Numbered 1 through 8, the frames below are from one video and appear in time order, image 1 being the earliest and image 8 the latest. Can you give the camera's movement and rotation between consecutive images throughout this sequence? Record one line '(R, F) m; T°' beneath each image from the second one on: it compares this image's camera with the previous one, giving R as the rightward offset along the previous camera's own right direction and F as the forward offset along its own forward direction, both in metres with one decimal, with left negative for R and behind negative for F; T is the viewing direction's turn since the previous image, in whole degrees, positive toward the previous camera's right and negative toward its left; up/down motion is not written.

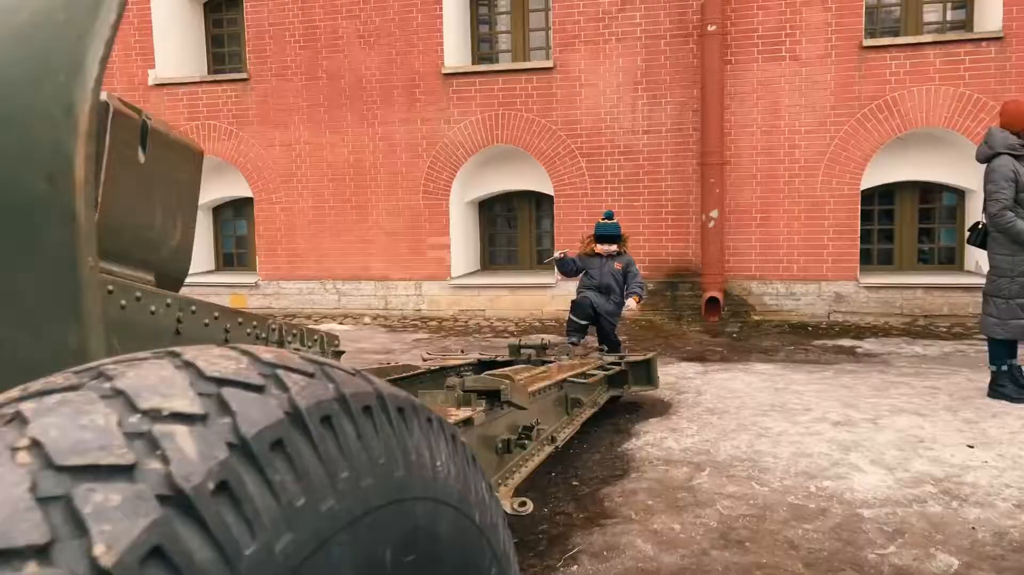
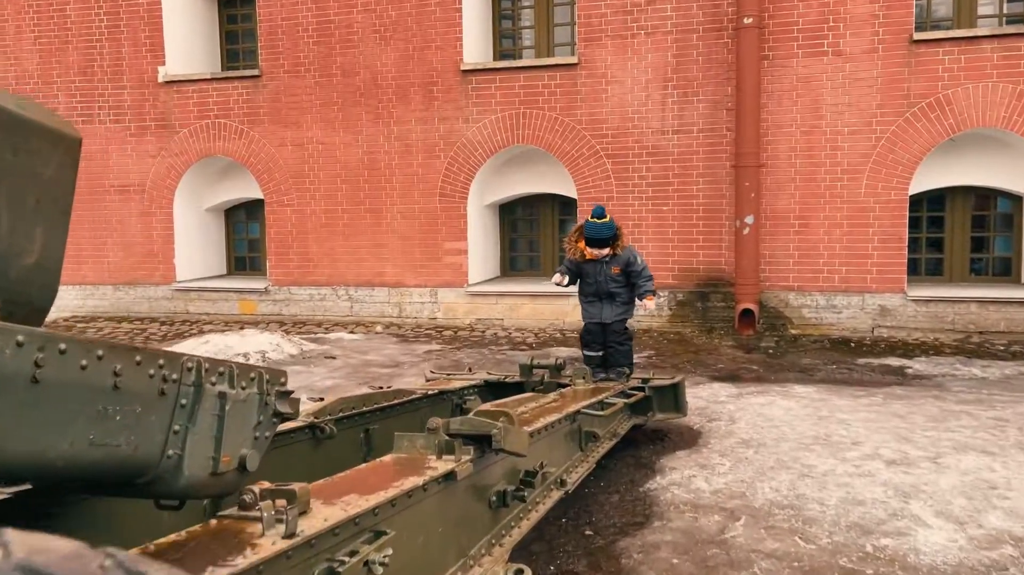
(+0.1, +0.6) m; -2°
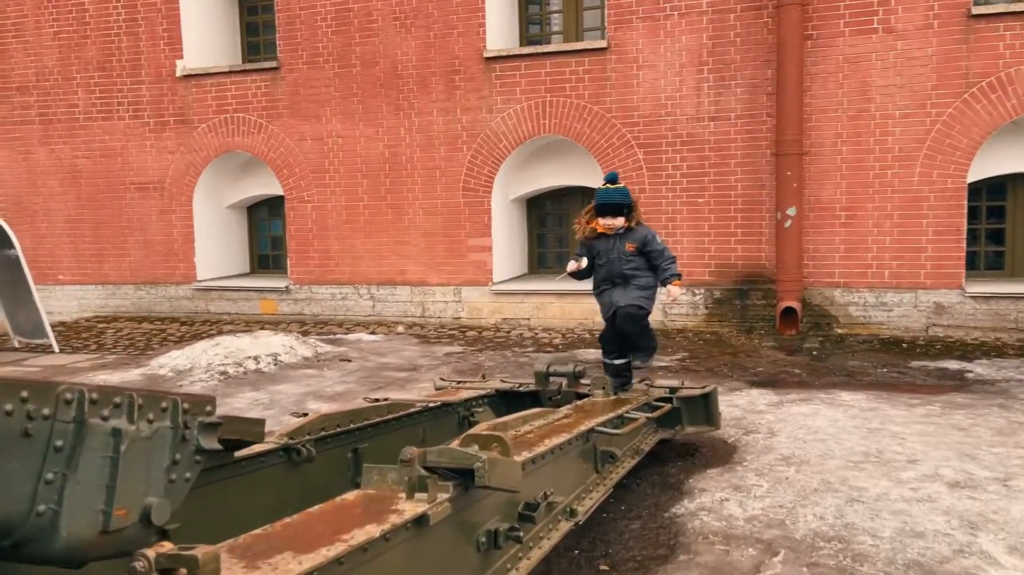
(+0.2, +0.5) m; -3°
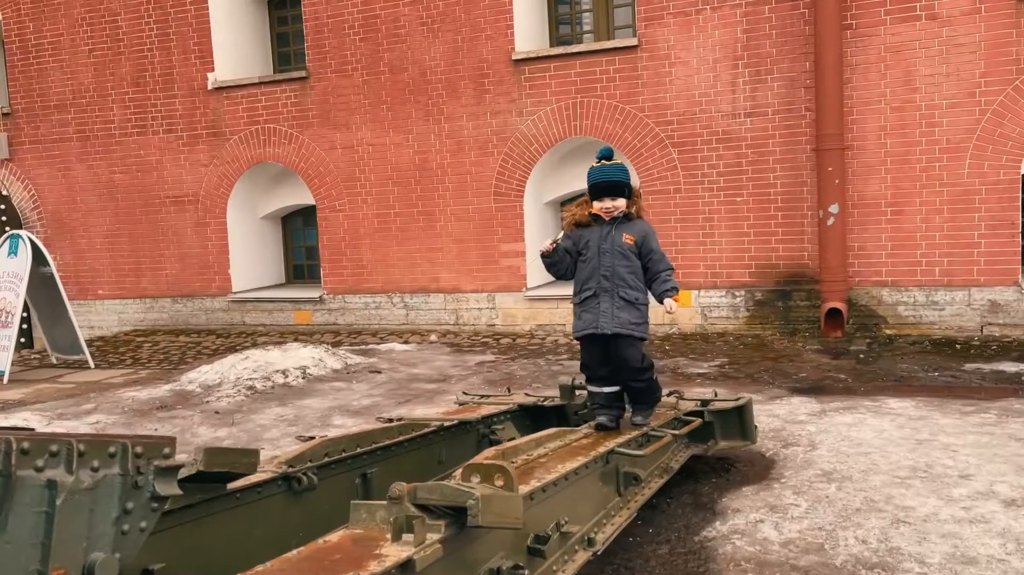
(+0.1, +0.2) m; -3°
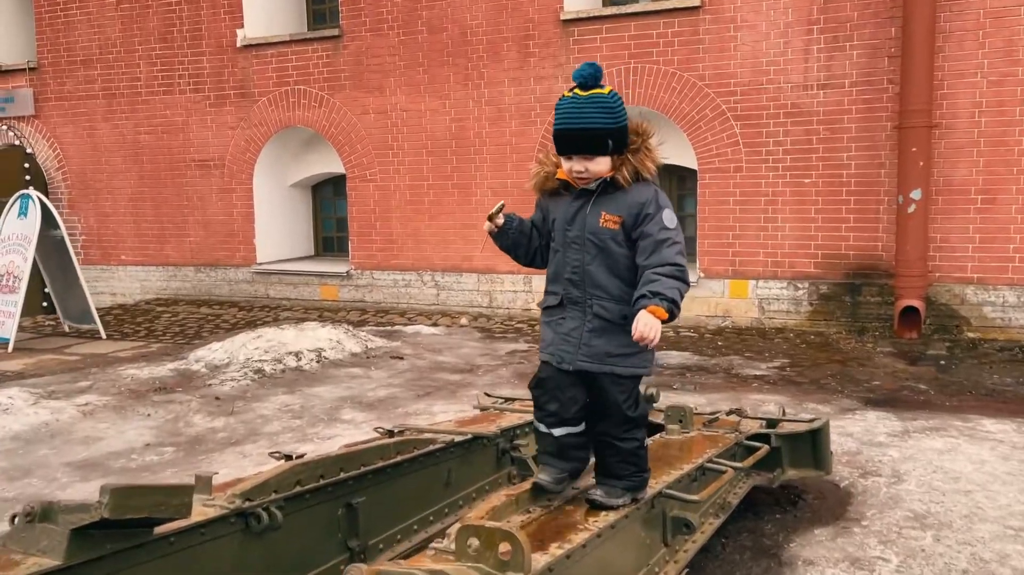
(0.0, +0.7) m; -3°
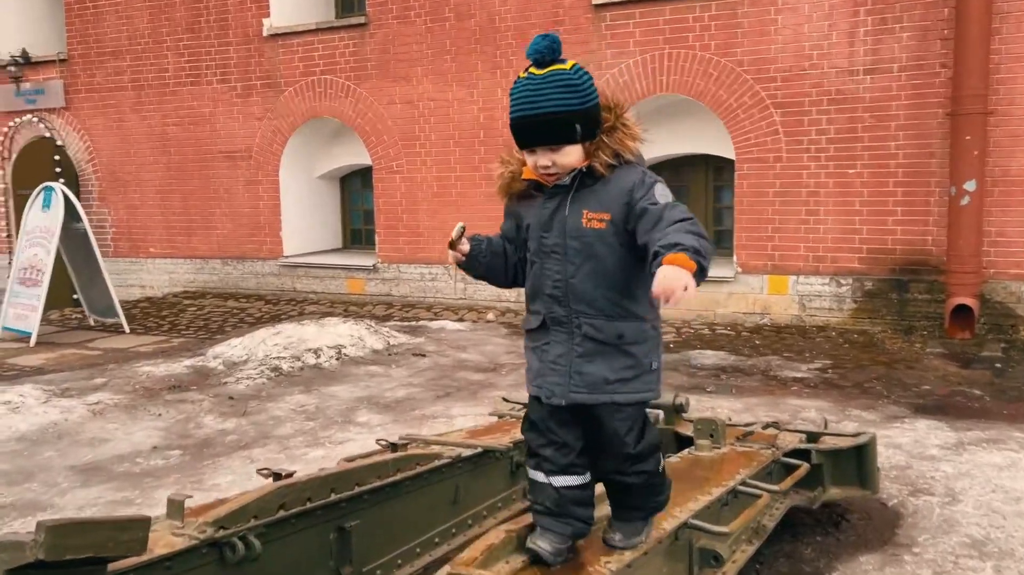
(+0.1, +0.3) m; -3°
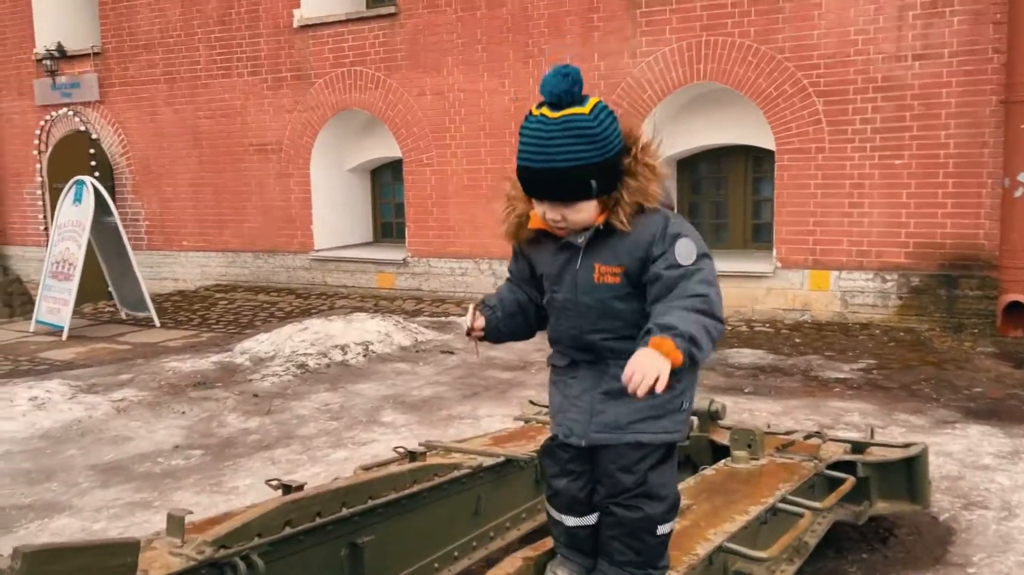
(0.0, +0.2) m; -2°
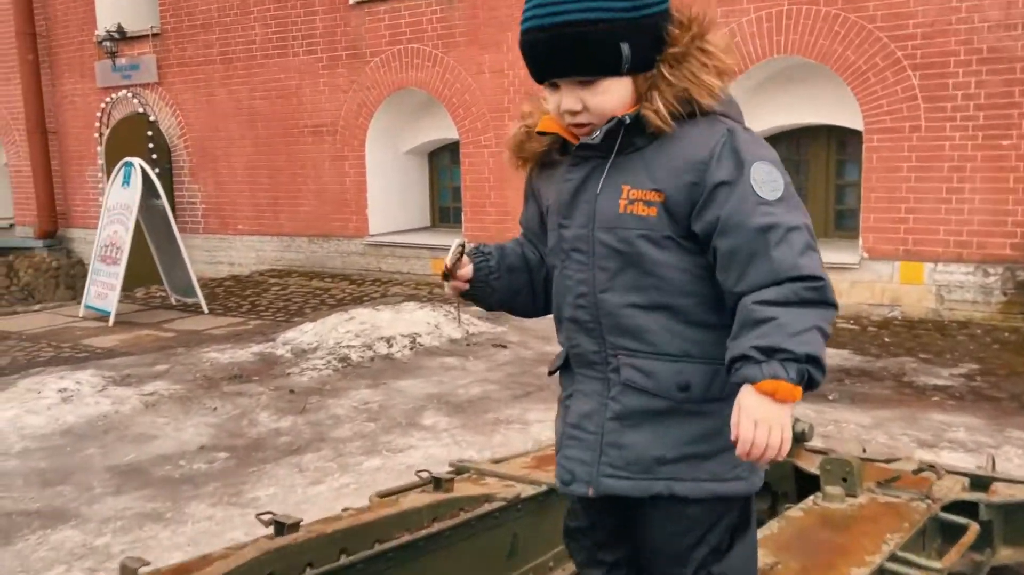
(+0.1, +0.5) m; -4°
